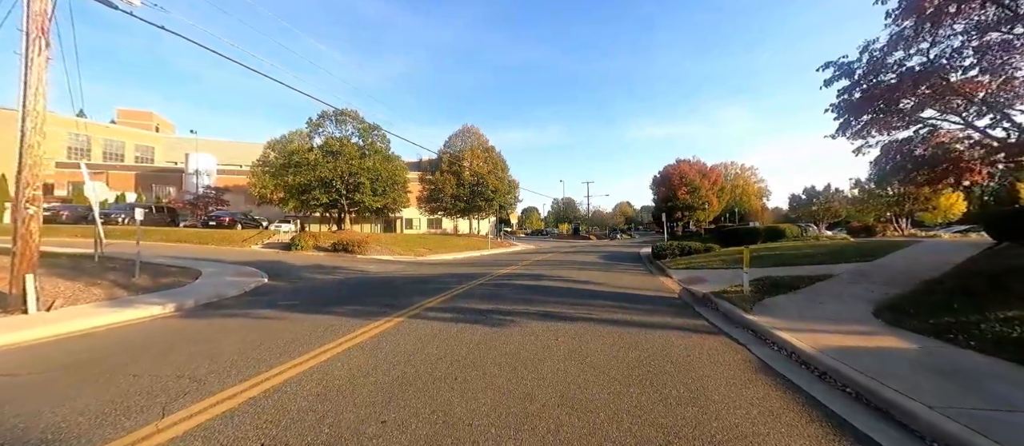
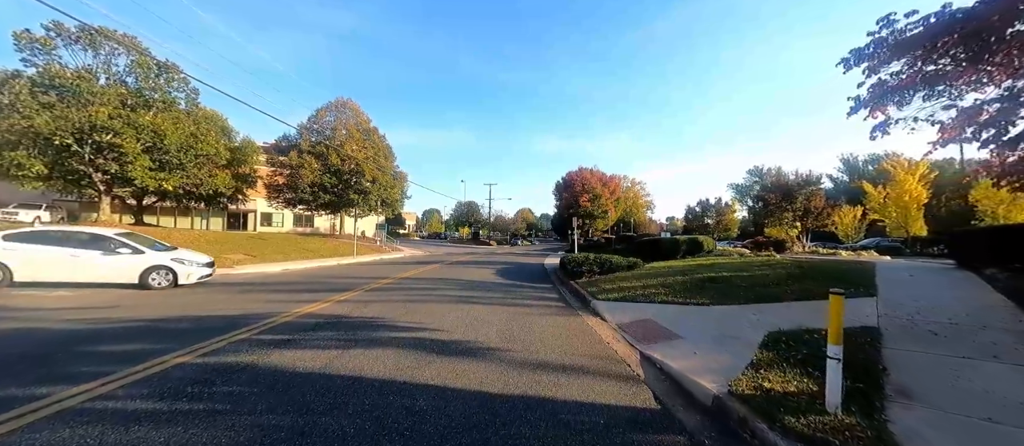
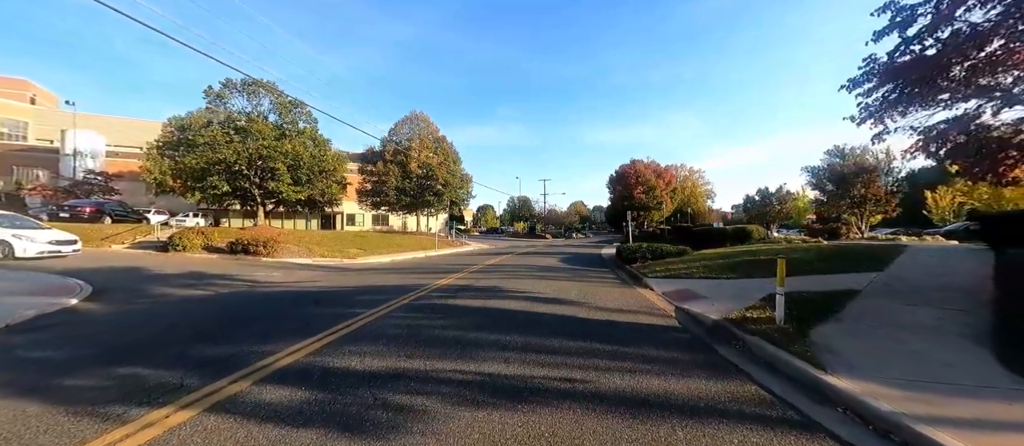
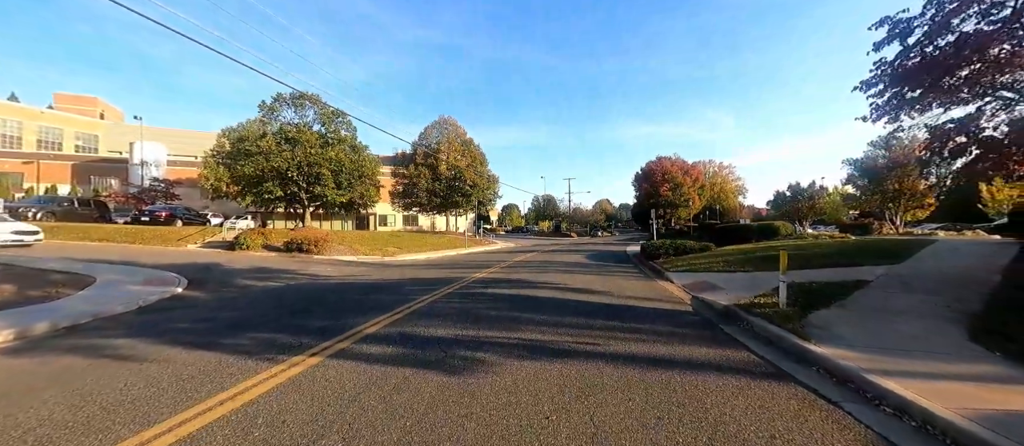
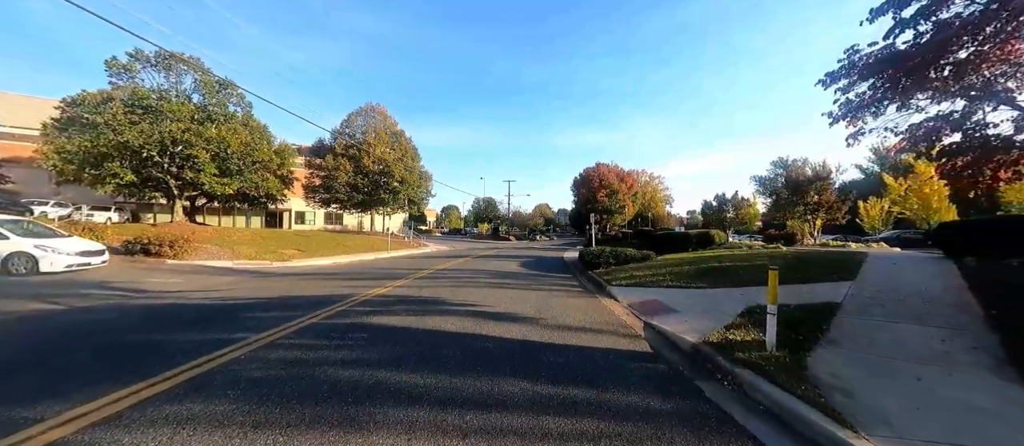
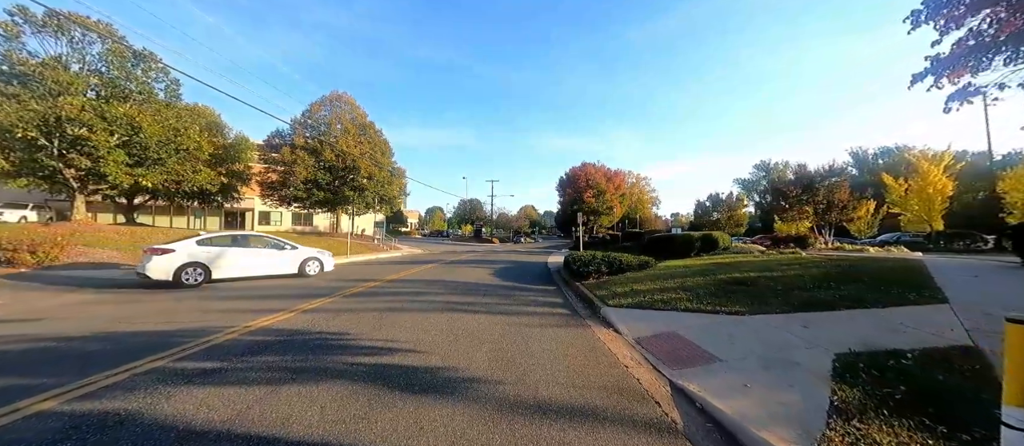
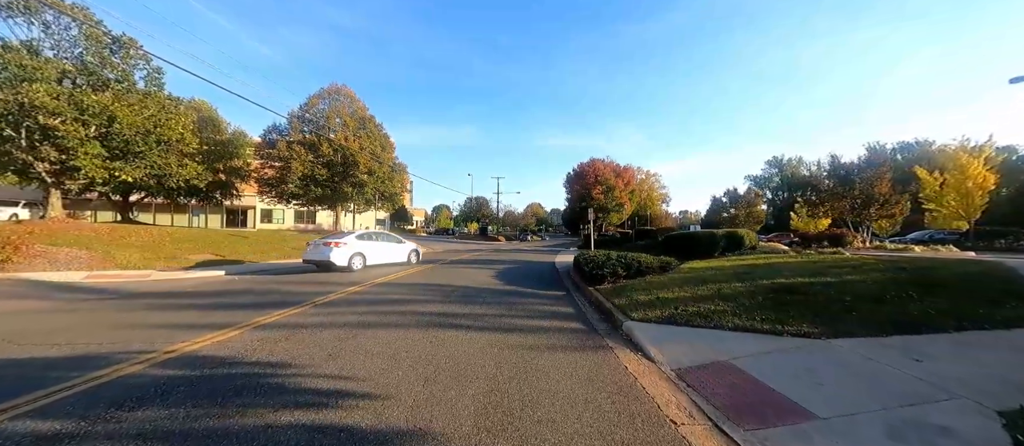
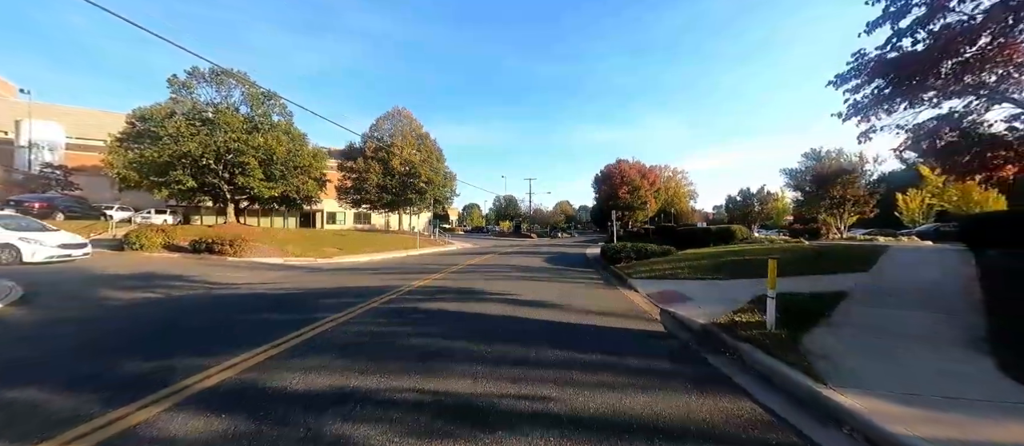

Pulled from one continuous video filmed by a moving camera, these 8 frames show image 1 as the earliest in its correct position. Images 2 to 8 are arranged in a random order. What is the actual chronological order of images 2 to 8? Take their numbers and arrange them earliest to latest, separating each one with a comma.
4, 3, 8, 5, 2, 6, 7
